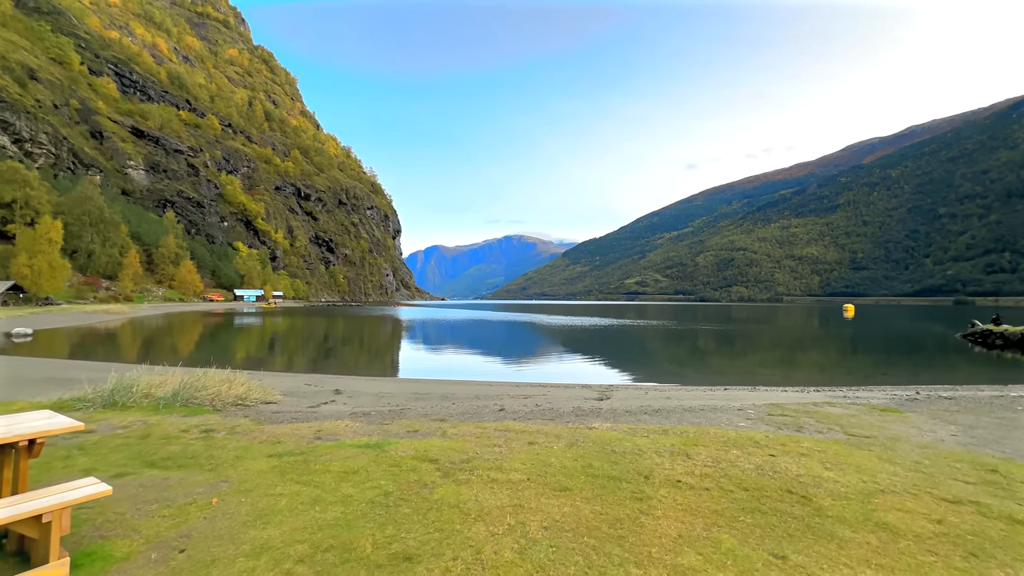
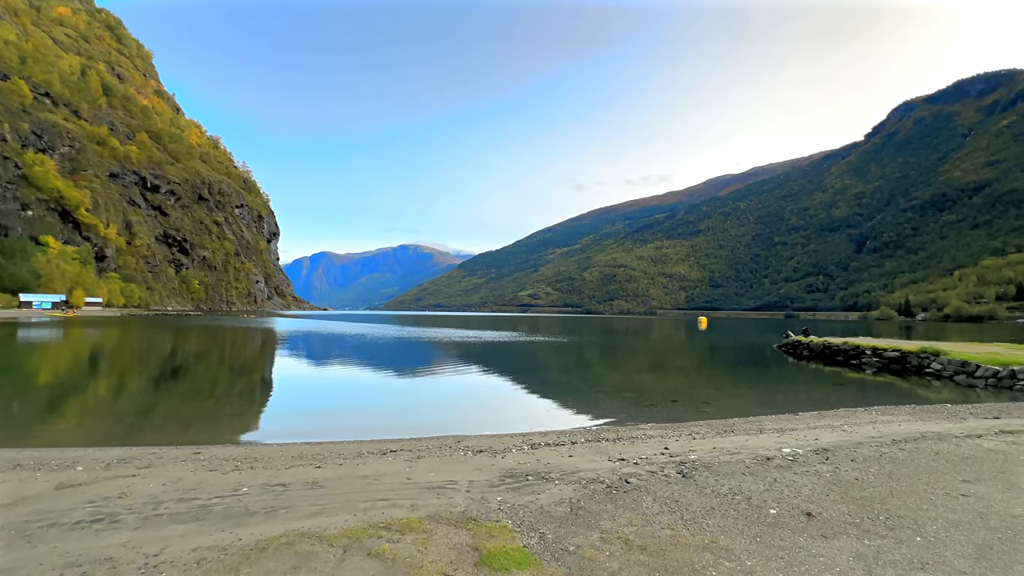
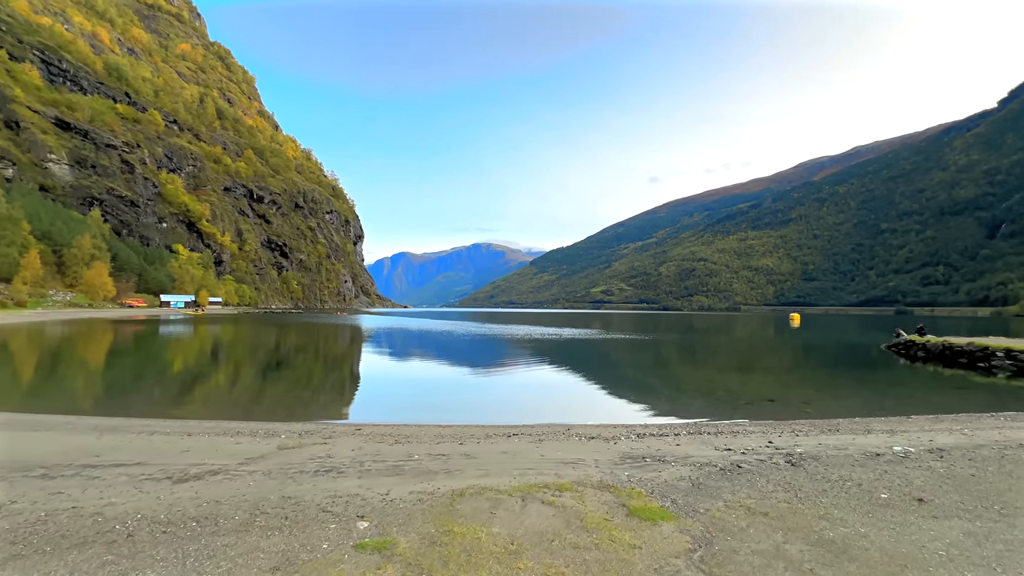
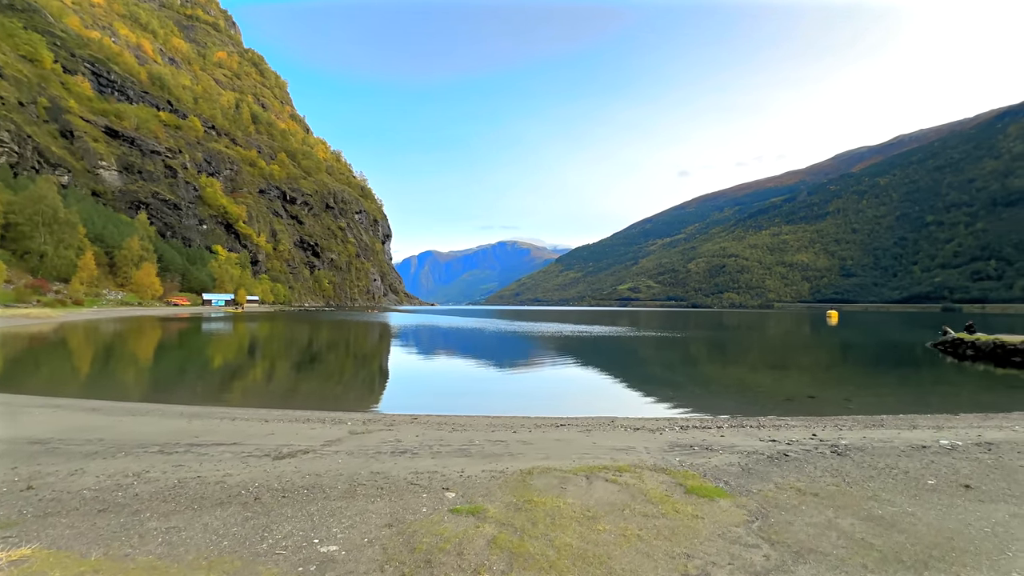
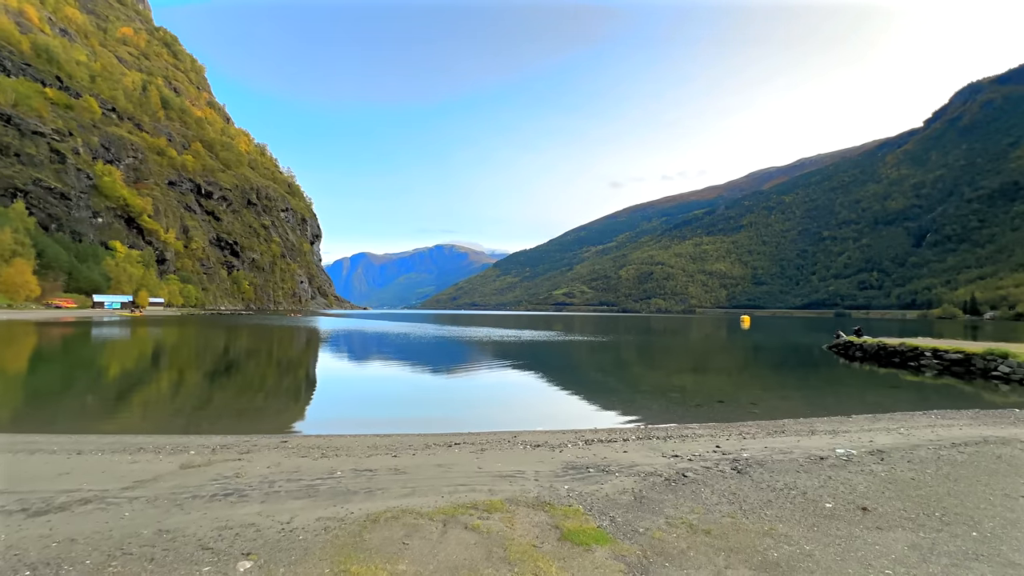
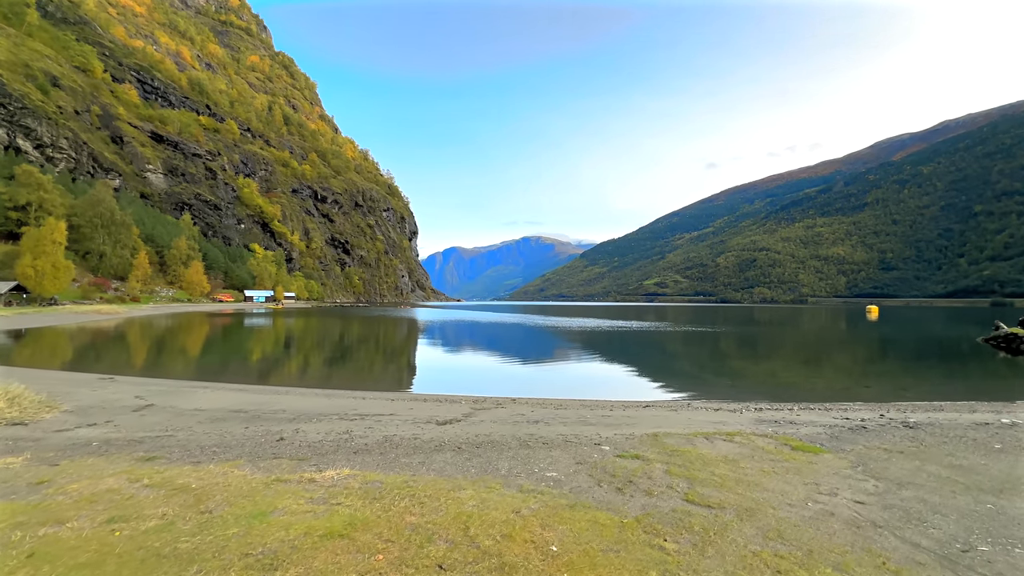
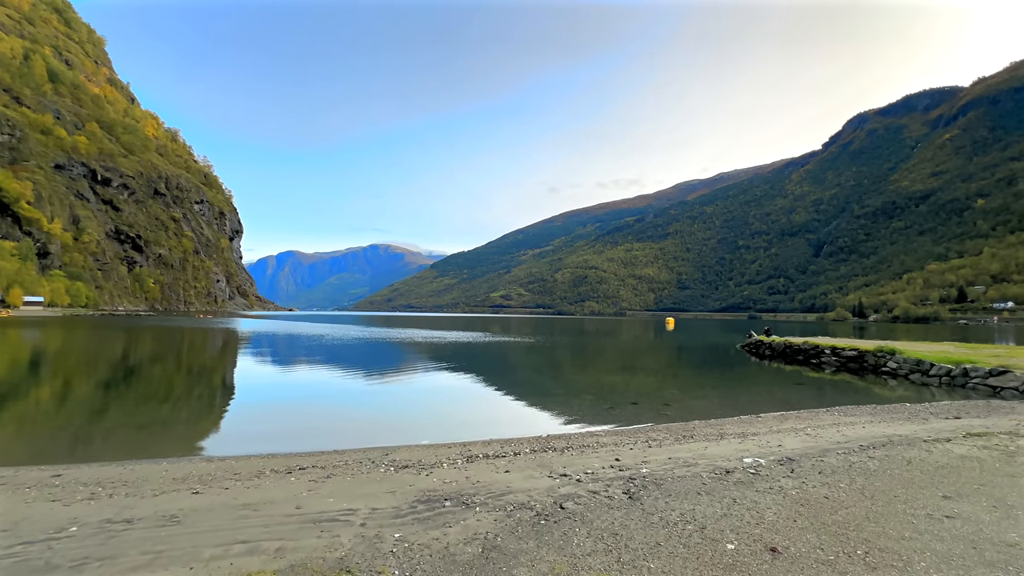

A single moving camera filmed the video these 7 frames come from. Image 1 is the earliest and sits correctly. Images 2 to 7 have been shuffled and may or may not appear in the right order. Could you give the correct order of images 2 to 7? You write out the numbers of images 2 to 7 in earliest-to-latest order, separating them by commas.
6, 4, 3, 5, 2, 7
